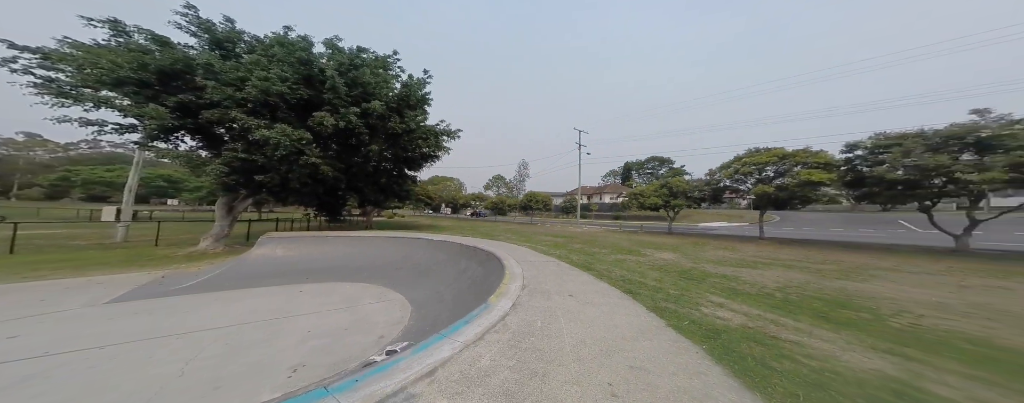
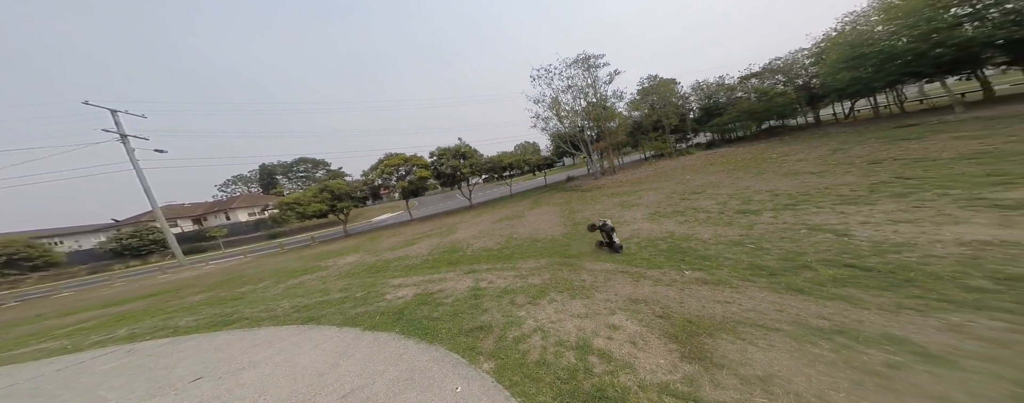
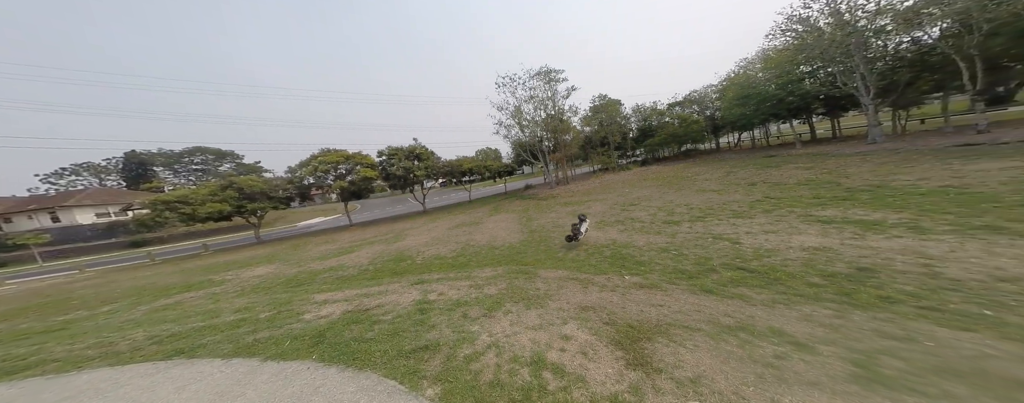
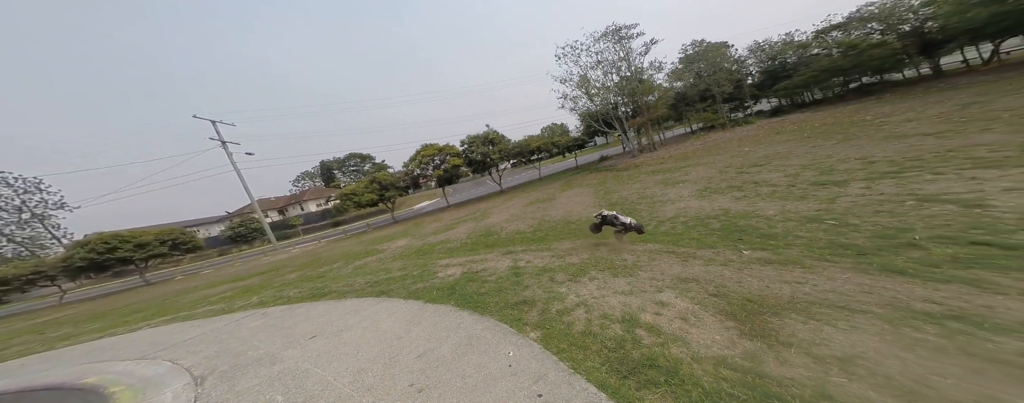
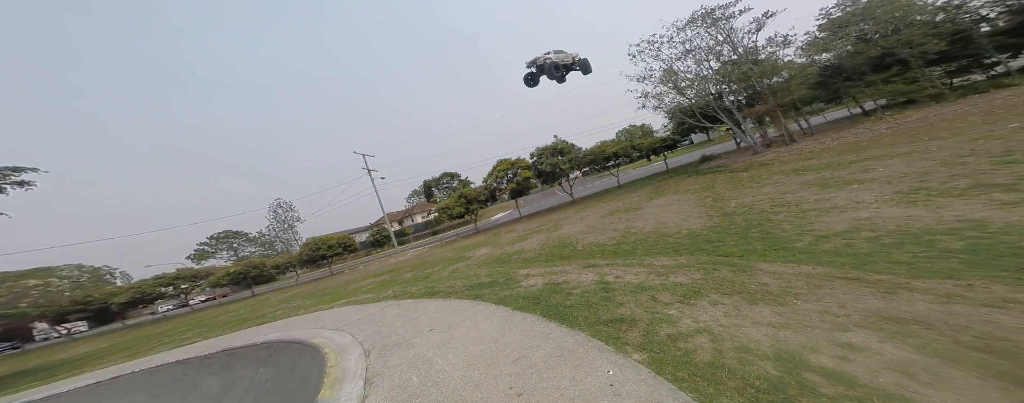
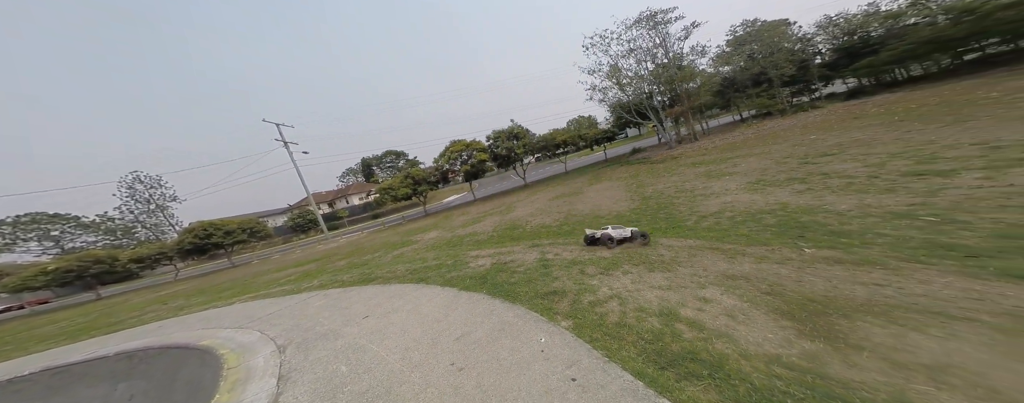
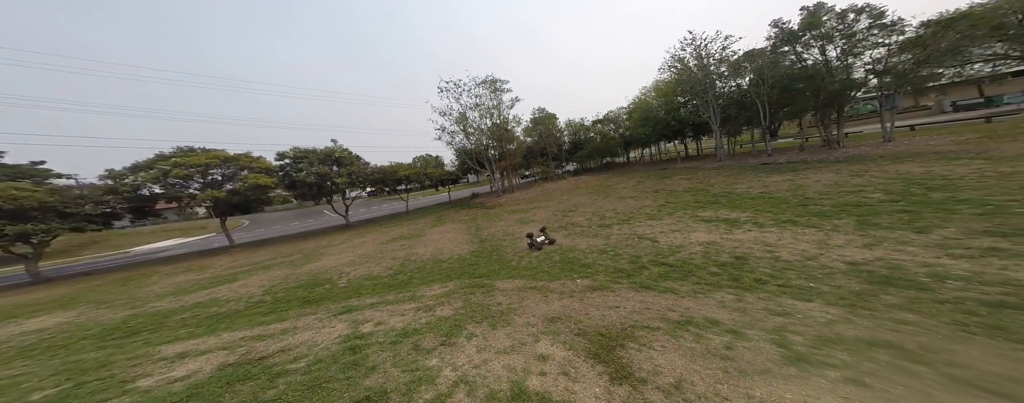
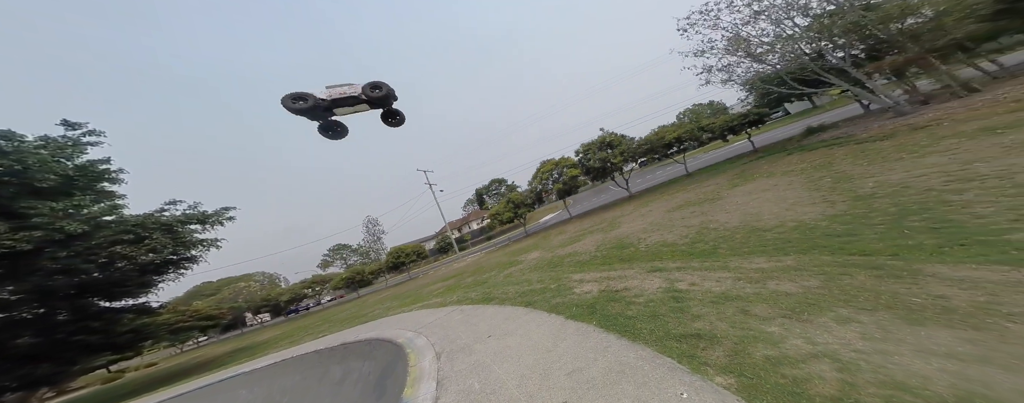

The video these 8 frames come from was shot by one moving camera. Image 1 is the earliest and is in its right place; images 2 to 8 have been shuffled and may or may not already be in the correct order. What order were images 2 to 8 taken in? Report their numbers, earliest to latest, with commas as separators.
8, 5, 6, 4, 2, 3, 7
